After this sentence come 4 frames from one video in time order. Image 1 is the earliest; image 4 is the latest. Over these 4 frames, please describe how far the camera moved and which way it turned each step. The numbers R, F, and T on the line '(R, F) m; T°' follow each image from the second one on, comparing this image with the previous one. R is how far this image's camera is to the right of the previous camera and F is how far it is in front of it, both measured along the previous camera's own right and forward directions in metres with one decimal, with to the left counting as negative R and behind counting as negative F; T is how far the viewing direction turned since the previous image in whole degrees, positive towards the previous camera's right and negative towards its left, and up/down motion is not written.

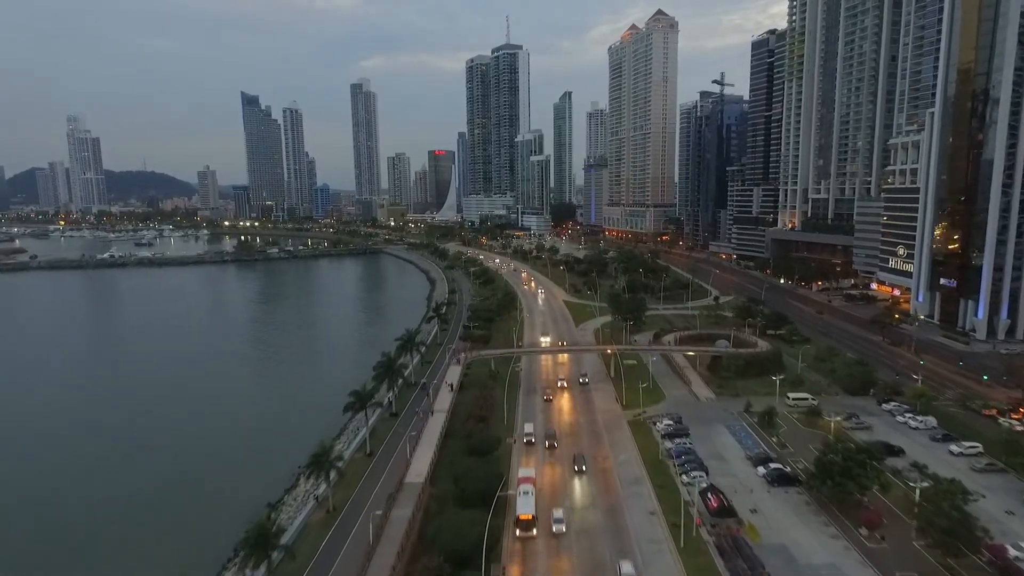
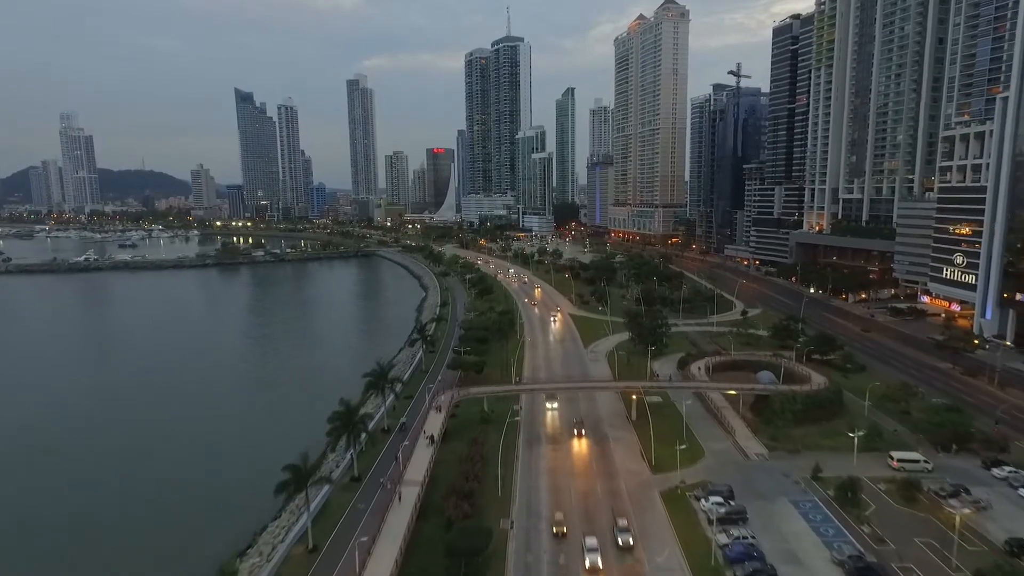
(+0.3, +9.6) m; 0°
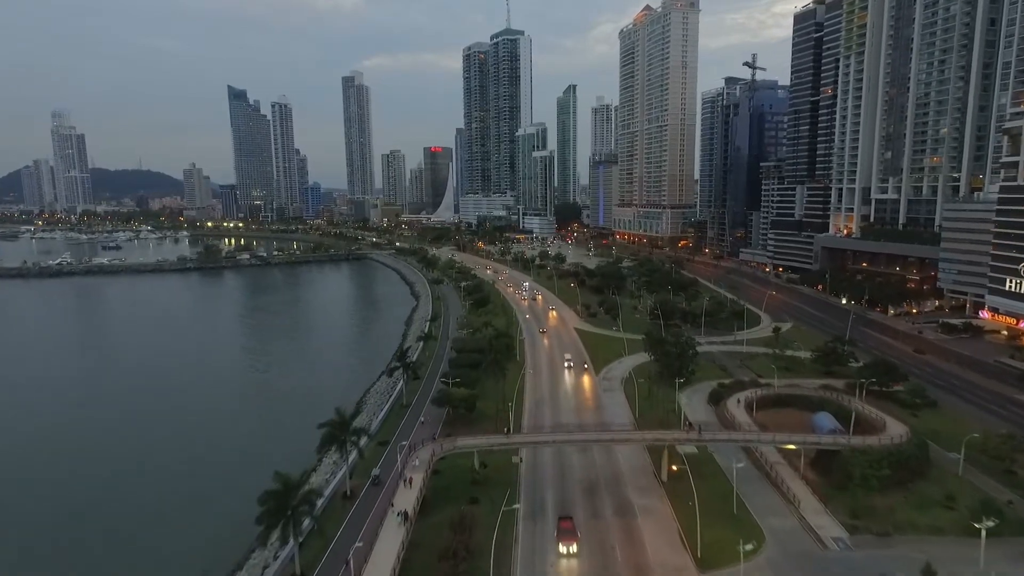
(+0.1, +8.5) m; 0°
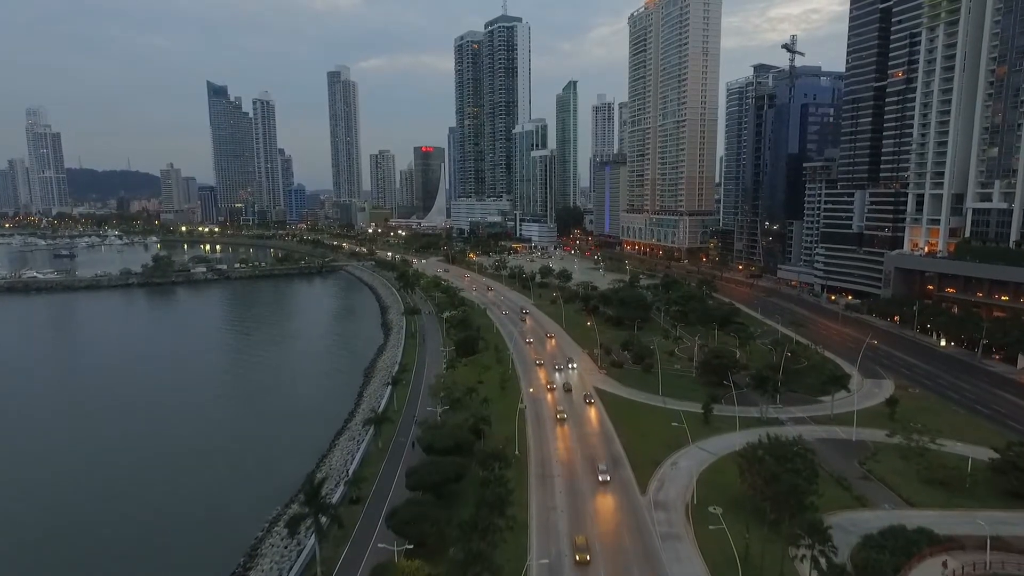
(0.0, +18.8) m; 0°
